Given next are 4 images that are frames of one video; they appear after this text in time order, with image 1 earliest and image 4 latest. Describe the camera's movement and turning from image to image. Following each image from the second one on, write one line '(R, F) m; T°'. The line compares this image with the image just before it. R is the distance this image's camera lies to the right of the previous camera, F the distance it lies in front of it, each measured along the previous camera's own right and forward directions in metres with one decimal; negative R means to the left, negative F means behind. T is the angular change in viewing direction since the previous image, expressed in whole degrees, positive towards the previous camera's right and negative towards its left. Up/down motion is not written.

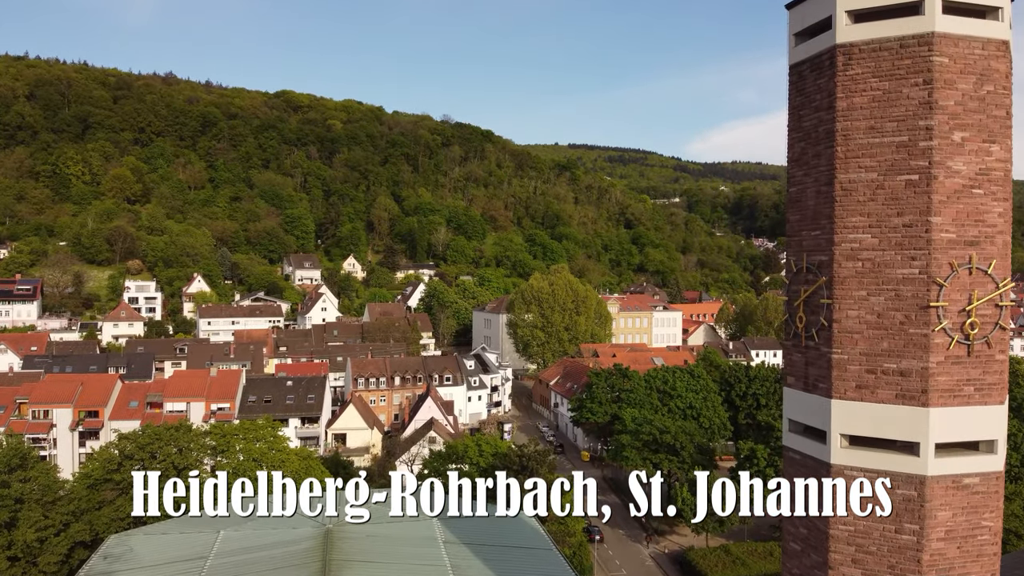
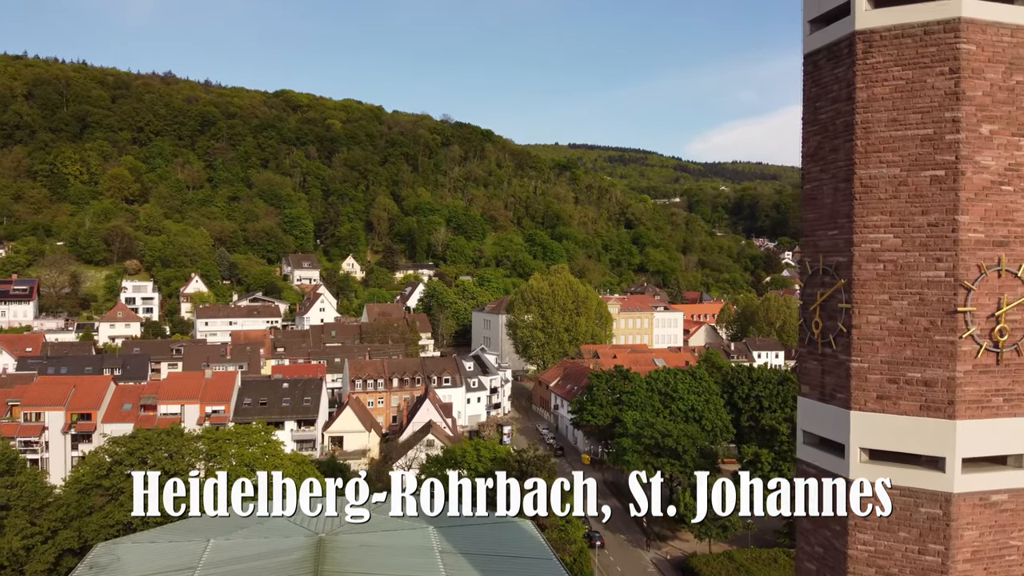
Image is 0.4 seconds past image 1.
(0.0, +0.8) m; 0°
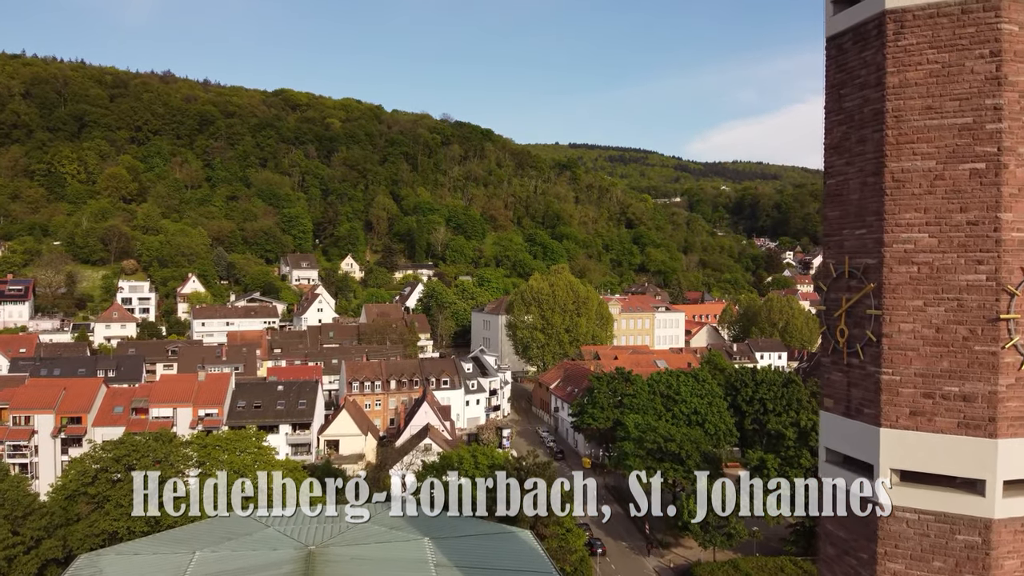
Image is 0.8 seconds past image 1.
(0.0, +1.1) m; 0°
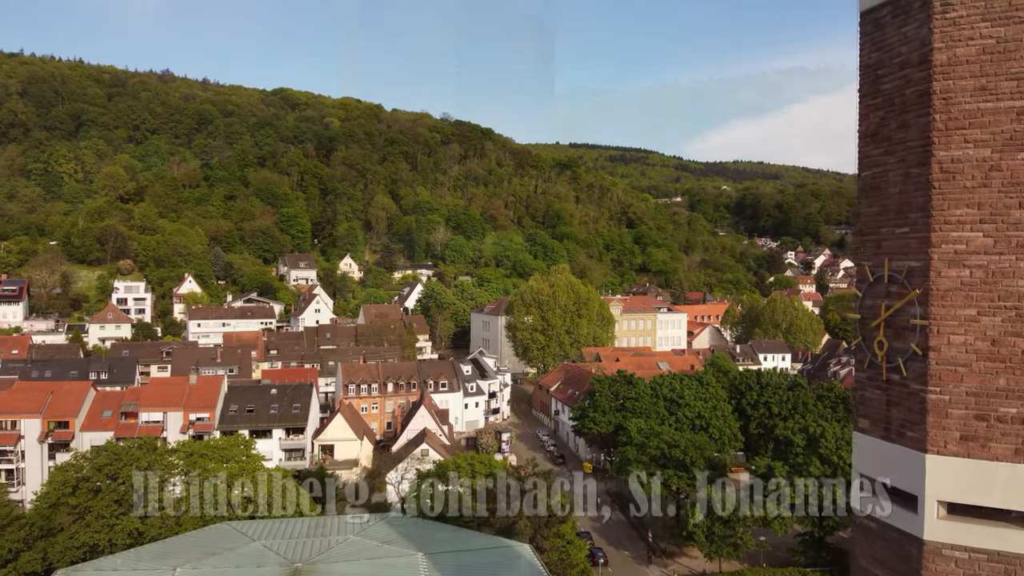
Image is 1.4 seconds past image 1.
(+0.1, +1.3) m; 0°
